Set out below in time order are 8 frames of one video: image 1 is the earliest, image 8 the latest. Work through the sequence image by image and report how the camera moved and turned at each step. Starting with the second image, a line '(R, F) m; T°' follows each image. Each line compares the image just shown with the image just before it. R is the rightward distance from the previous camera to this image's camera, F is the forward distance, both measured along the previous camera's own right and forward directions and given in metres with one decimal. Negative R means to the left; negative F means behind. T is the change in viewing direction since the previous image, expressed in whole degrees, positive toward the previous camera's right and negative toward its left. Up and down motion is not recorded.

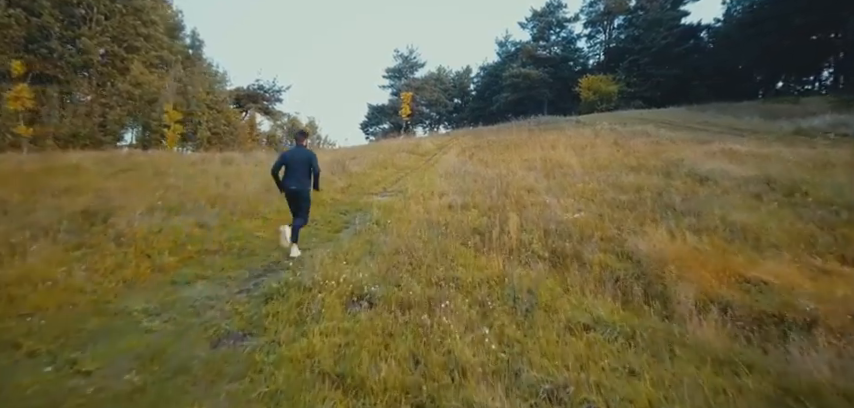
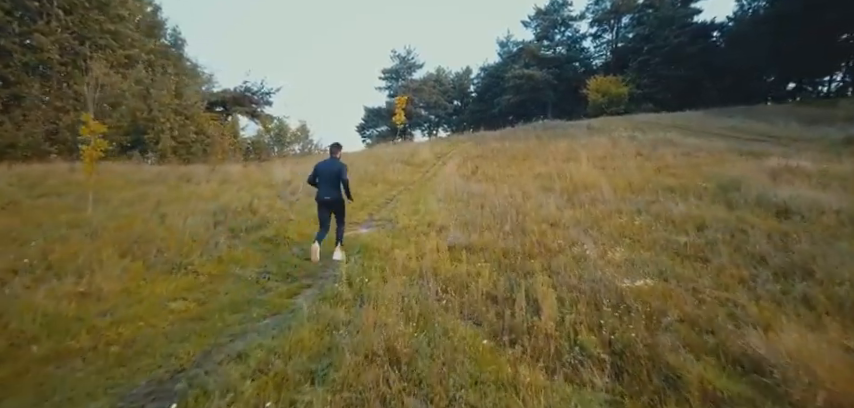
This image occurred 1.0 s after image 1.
(+0.1, +2.4) m; 0°
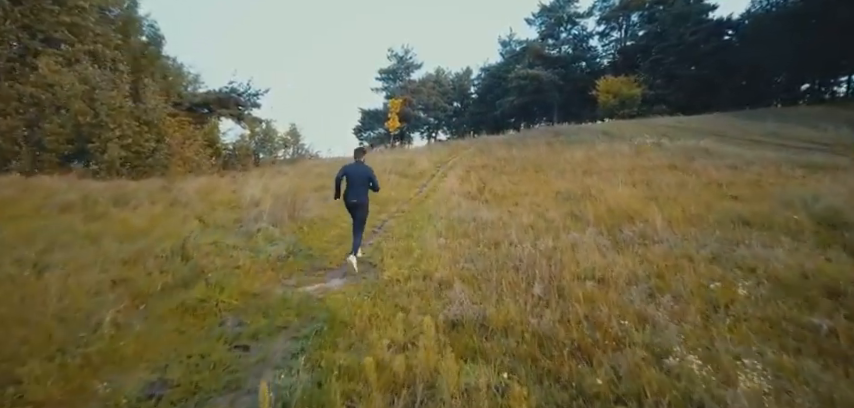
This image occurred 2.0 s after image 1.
(+0.1, +2.6) m; 0°
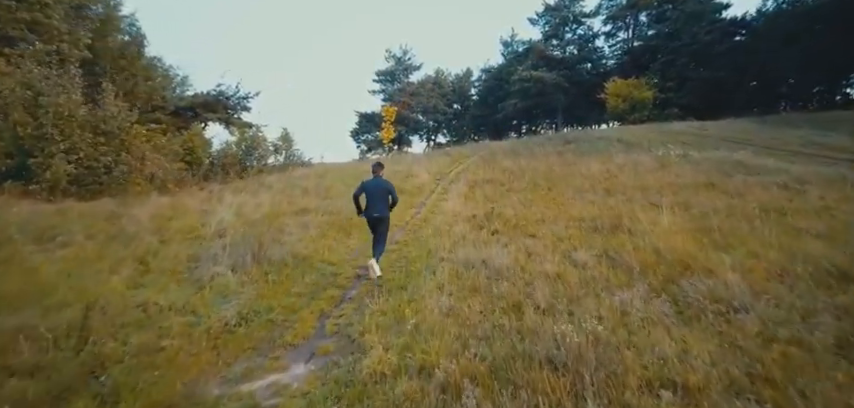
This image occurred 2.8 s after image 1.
(0.0, +2.1) m; 0°
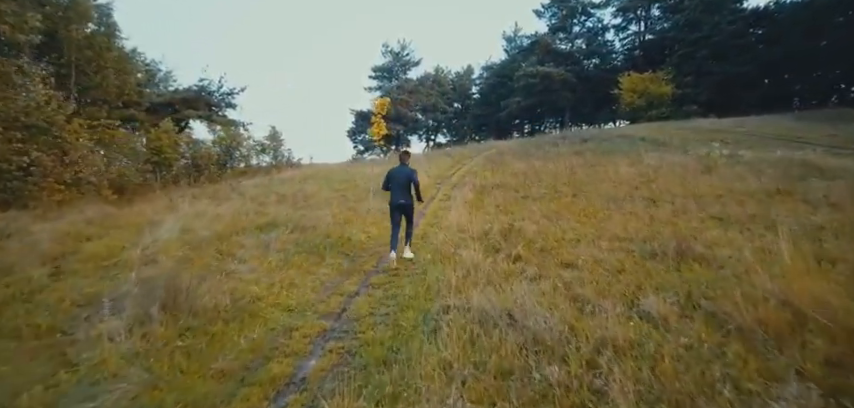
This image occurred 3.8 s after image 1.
(0.0, +2.8) m; 0°
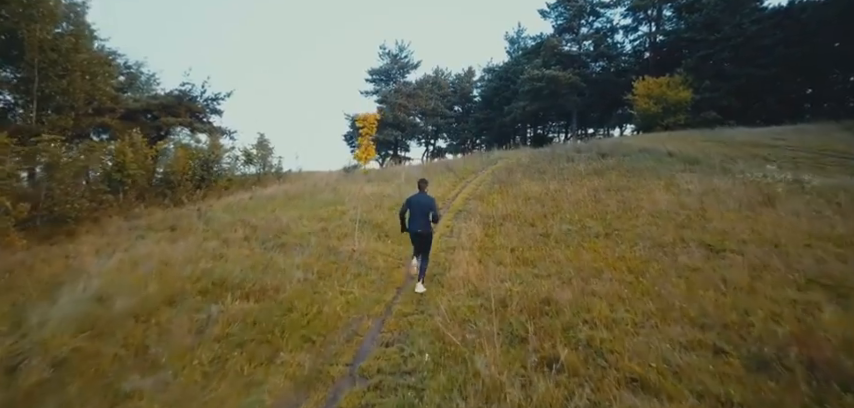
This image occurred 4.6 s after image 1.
(0.0, +2.6) m; 0°
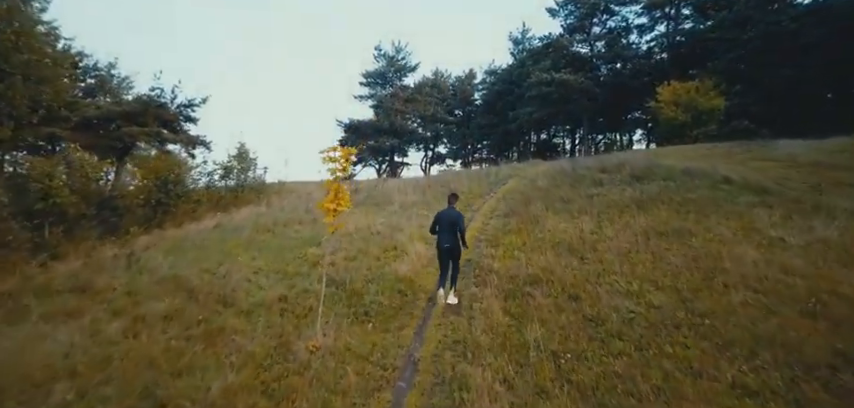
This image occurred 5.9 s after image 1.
(0.0, +3.7) m; 0°
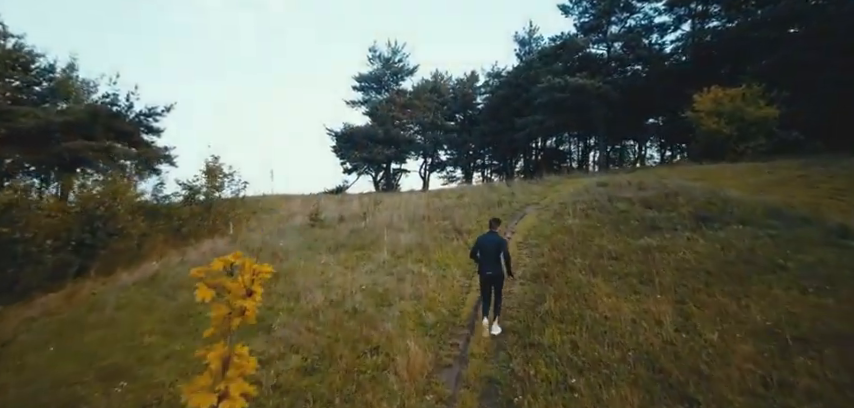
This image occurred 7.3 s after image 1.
(0.0, +4.4) m; 0°
